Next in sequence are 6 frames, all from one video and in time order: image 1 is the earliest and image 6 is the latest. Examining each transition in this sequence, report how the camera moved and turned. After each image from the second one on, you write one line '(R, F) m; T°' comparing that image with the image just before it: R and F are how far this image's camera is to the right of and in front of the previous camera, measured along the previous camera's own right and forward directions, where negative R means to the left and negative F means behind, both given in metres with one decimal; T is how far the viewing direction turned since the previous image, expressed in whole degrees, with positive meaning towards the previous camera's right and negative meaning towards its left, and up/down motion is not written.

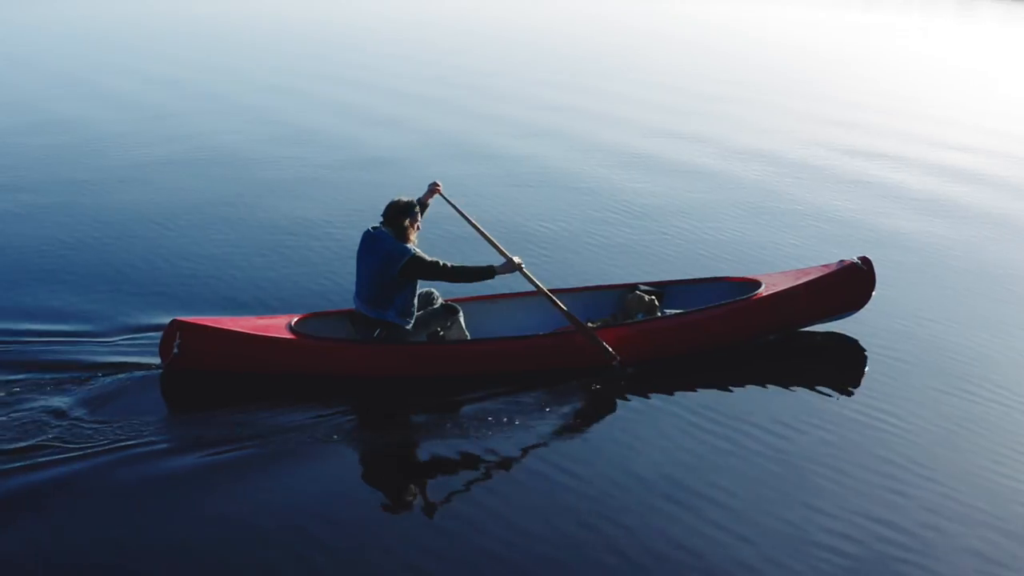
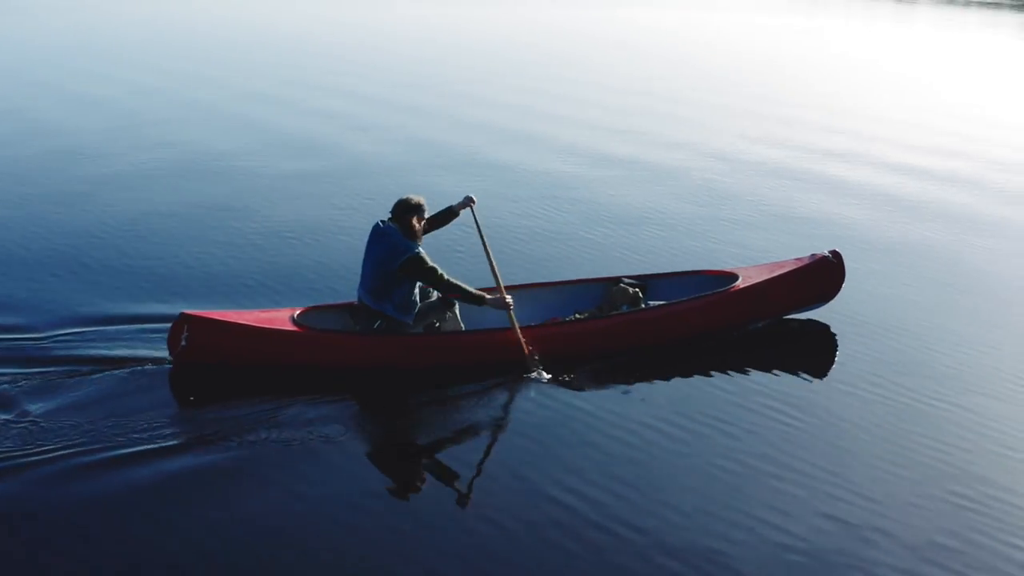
(-0.2, -0.2) m; +2°
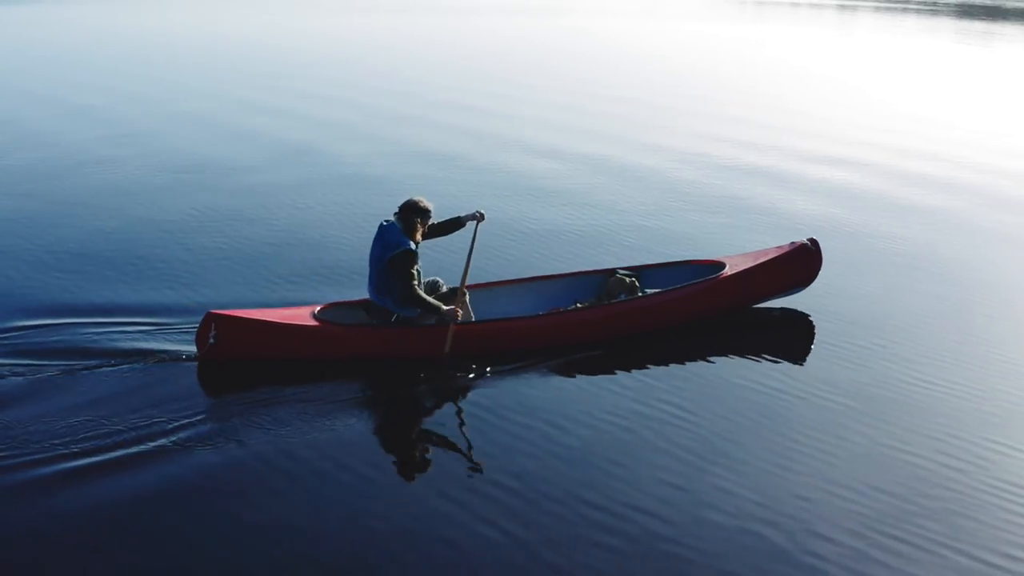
(-0.4, -0.3) m; +3°
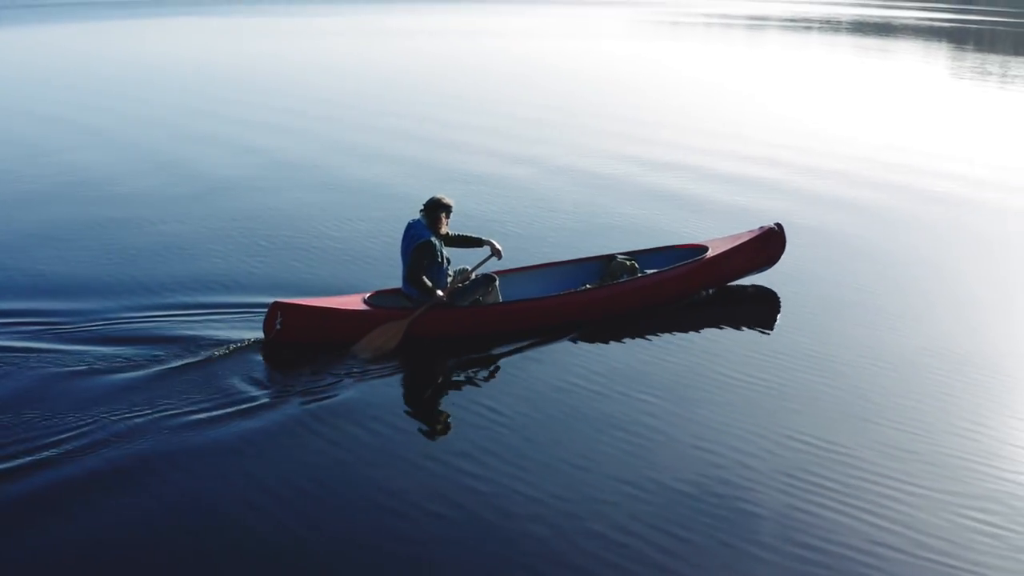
(-0.8, -0.7) m; +6°
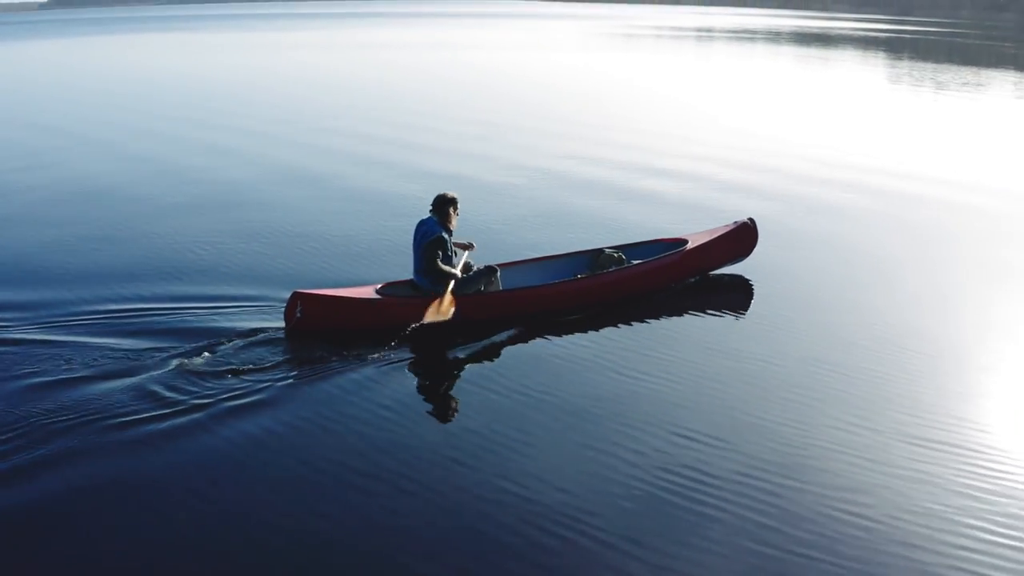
(-0.4, -0.4) m; +3°
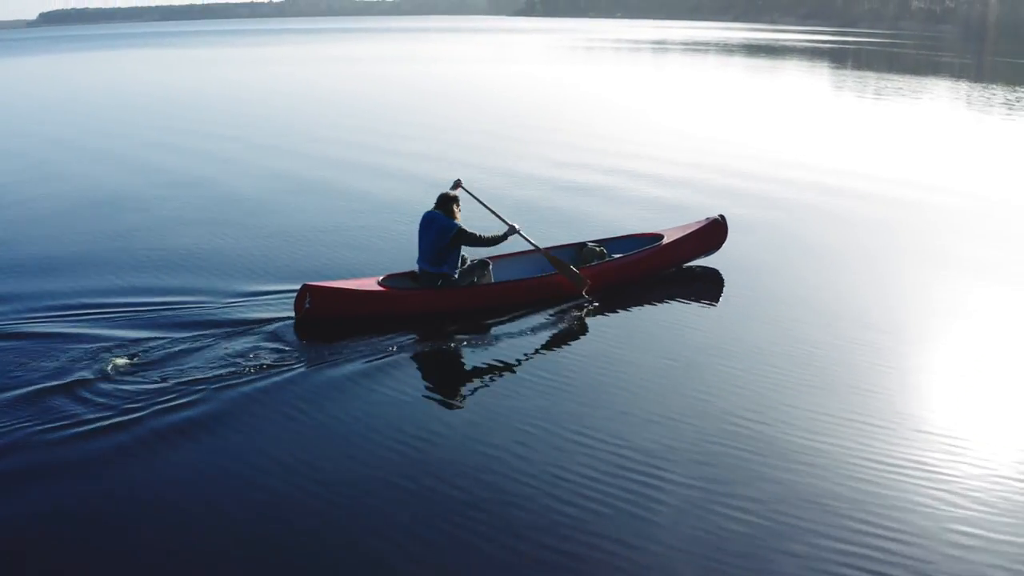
(-0.3, -0.4) m; +3°
